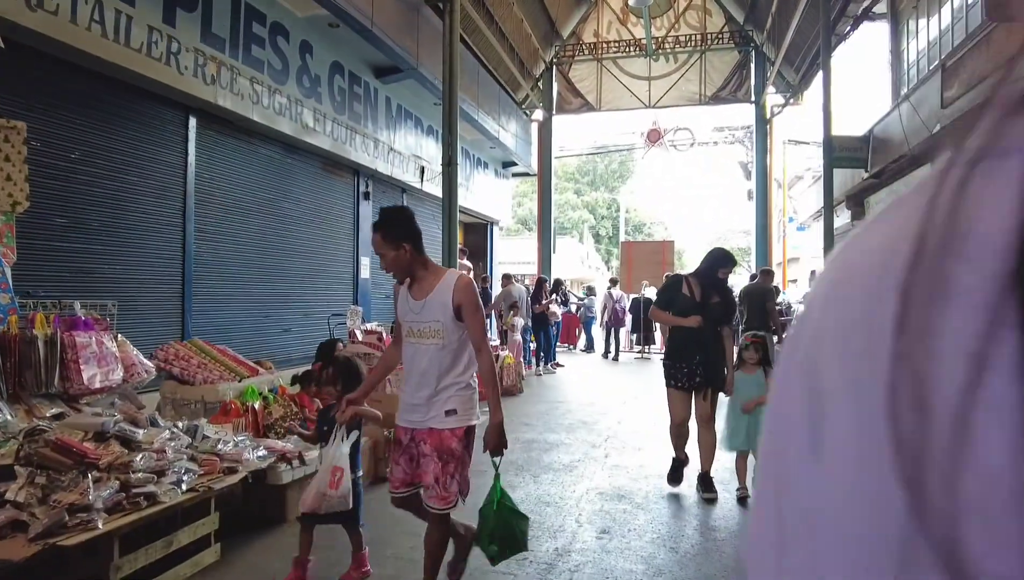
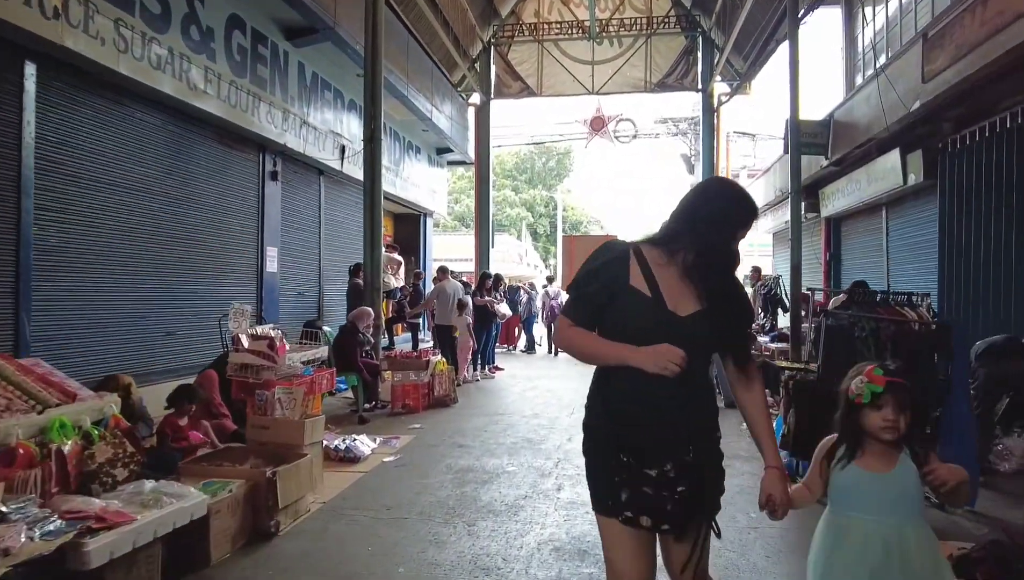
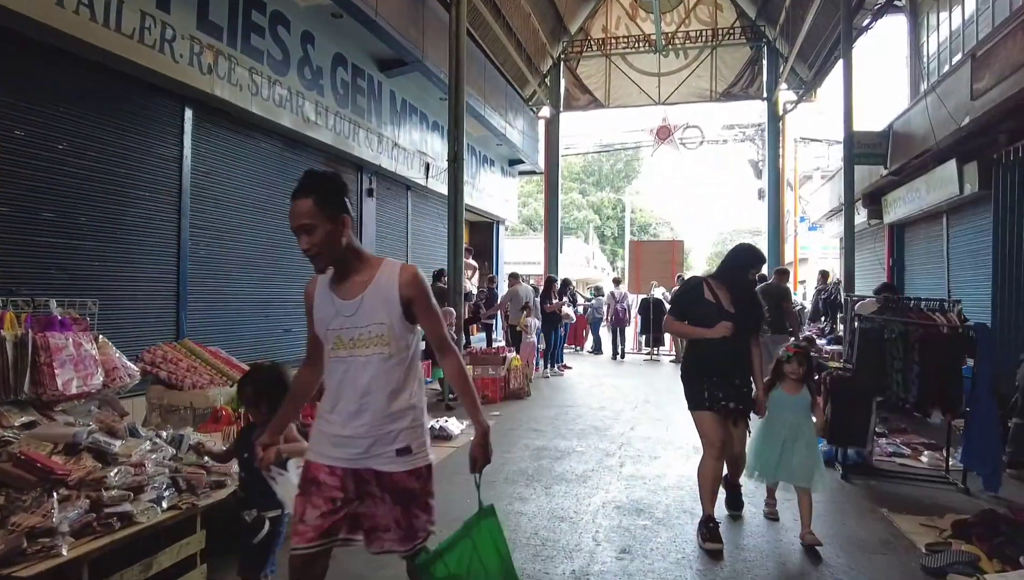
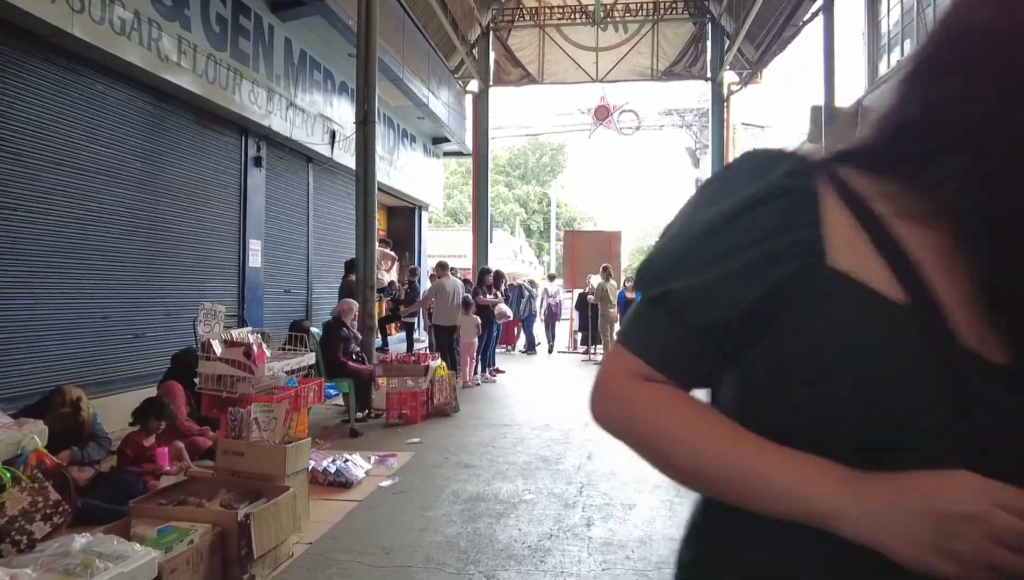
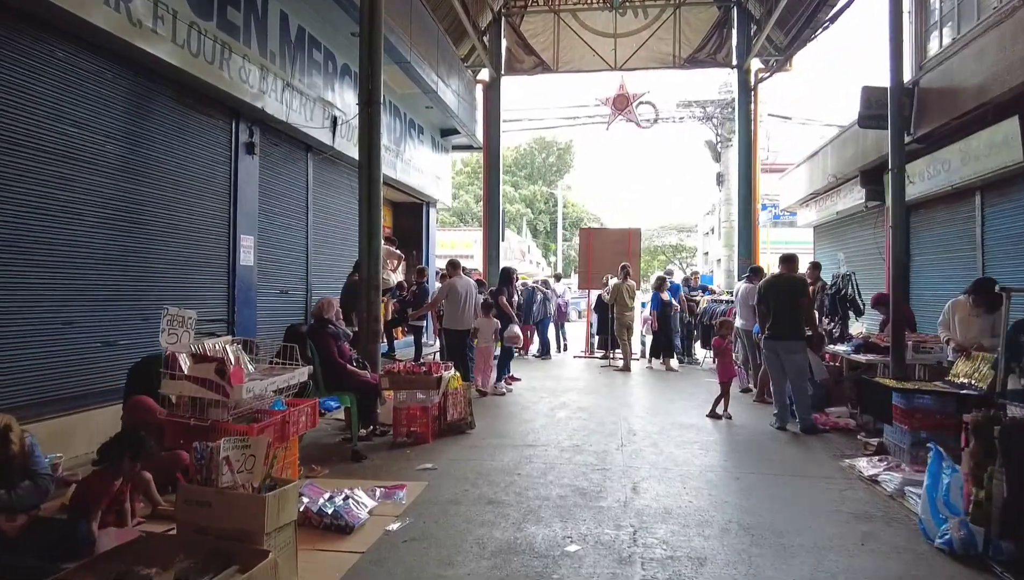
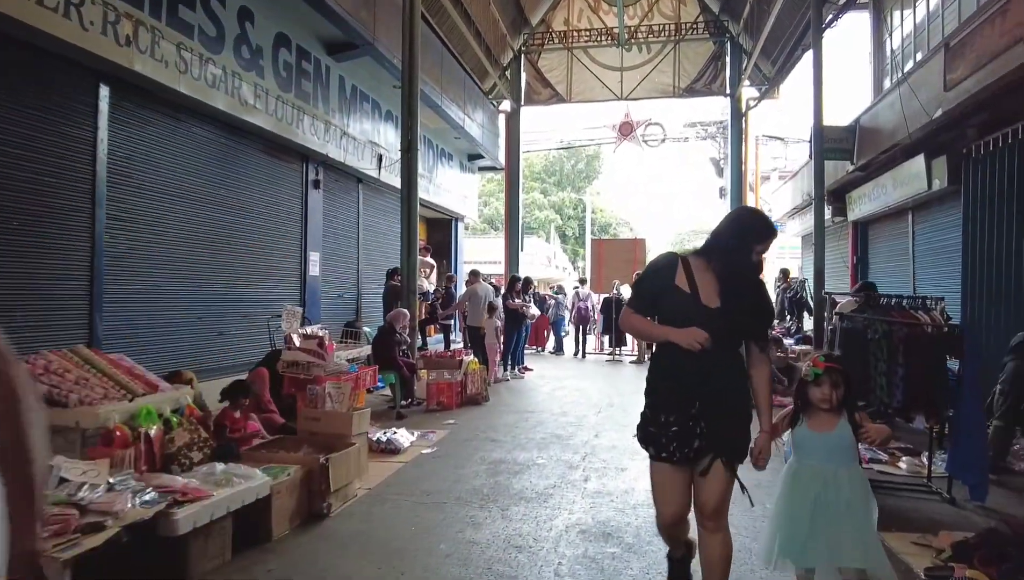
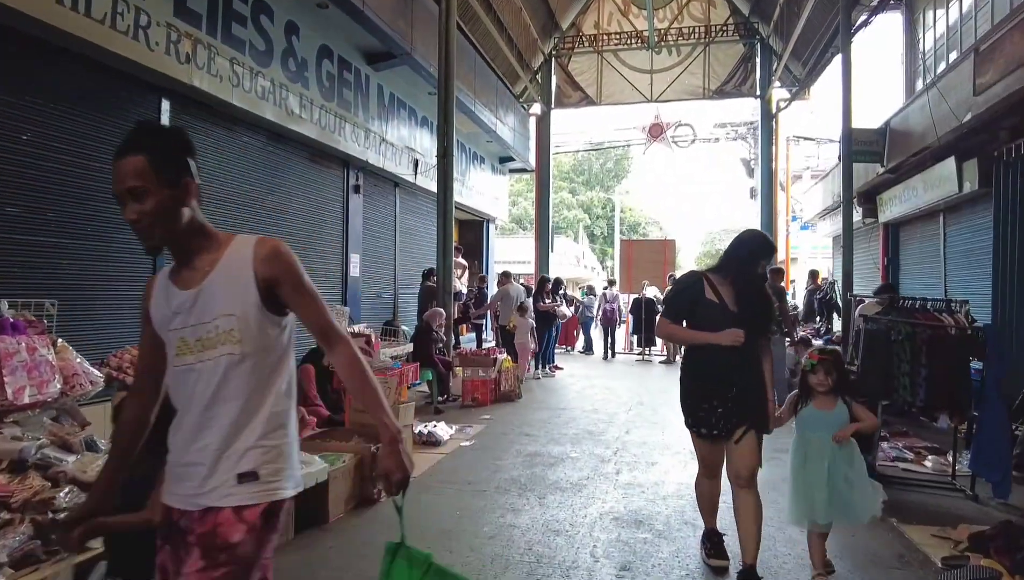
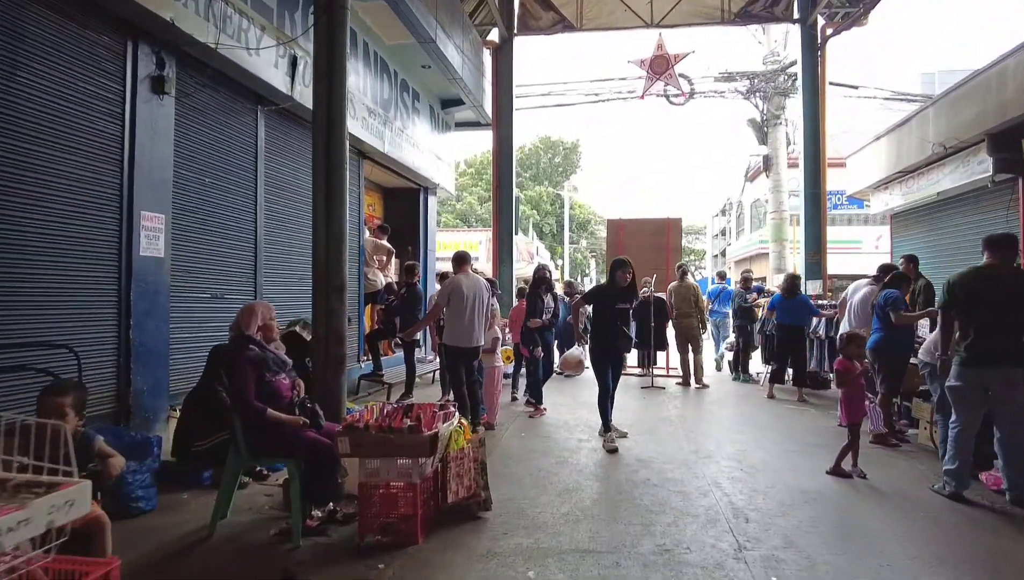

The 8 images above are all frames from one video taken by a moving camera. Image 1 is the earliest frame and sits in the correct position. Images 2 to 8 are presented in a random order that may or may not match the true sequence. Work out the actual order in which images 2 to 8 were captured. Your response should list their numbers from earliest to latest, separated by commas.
3, 7, 6, 2, 4, 5, 8
